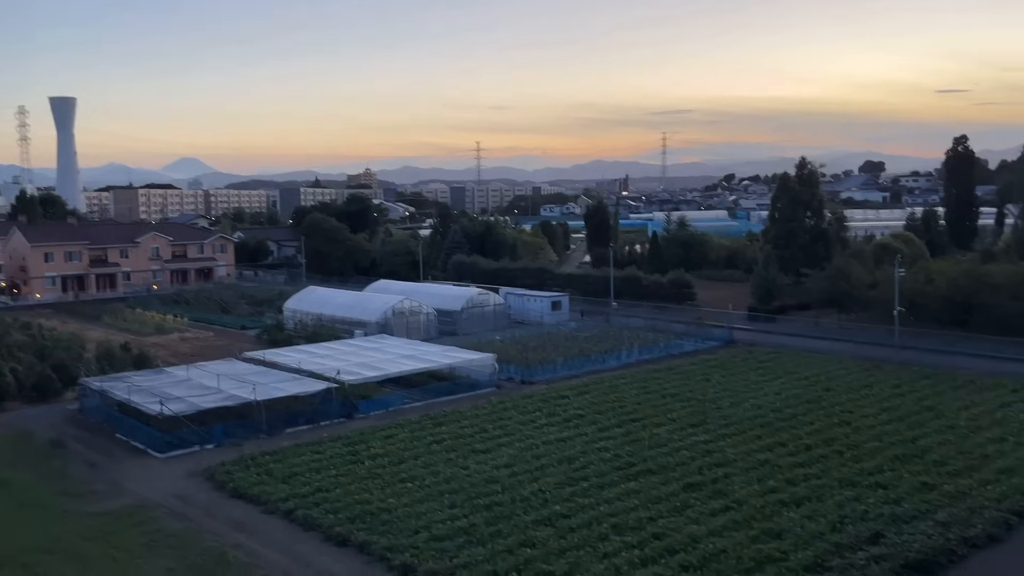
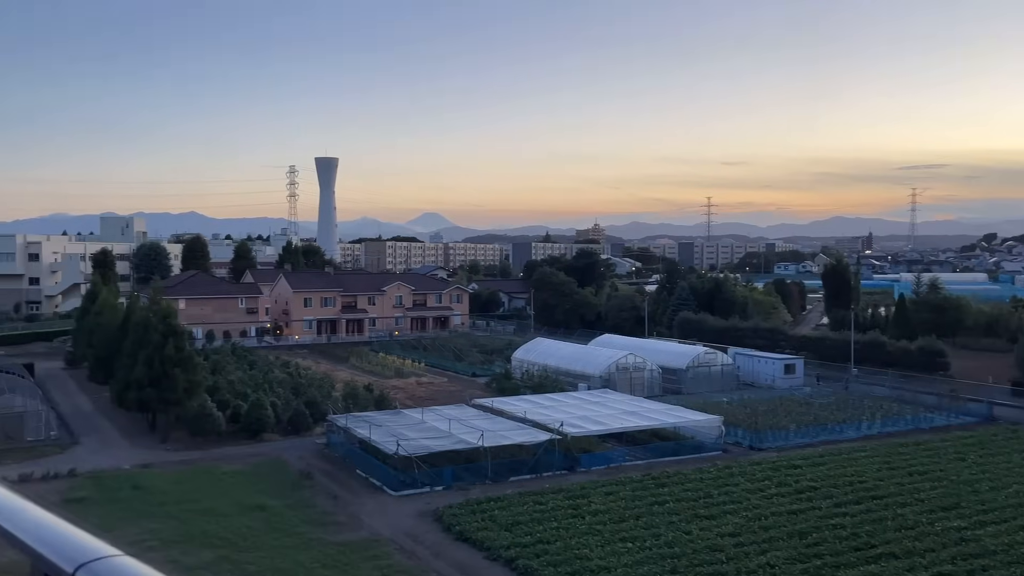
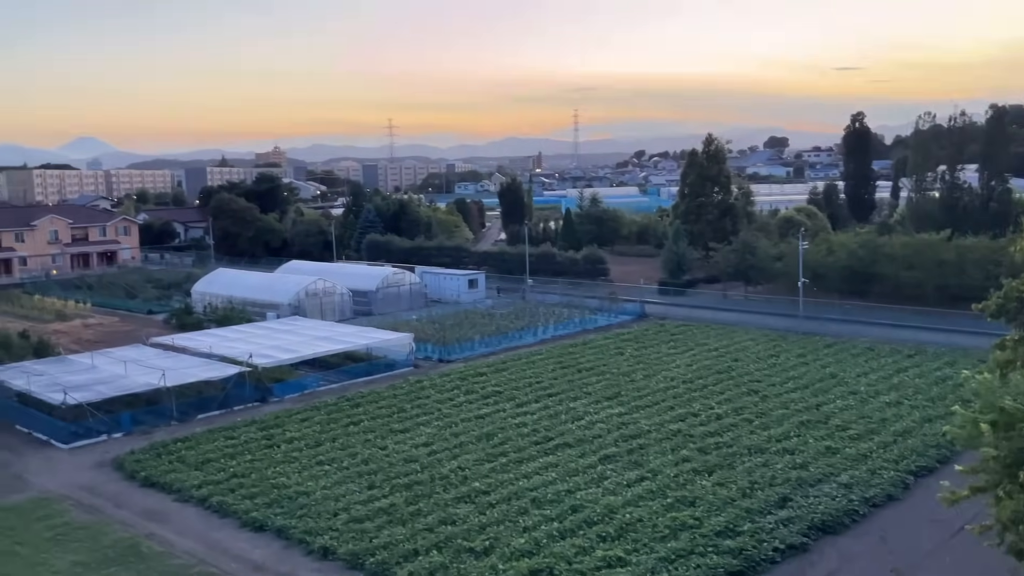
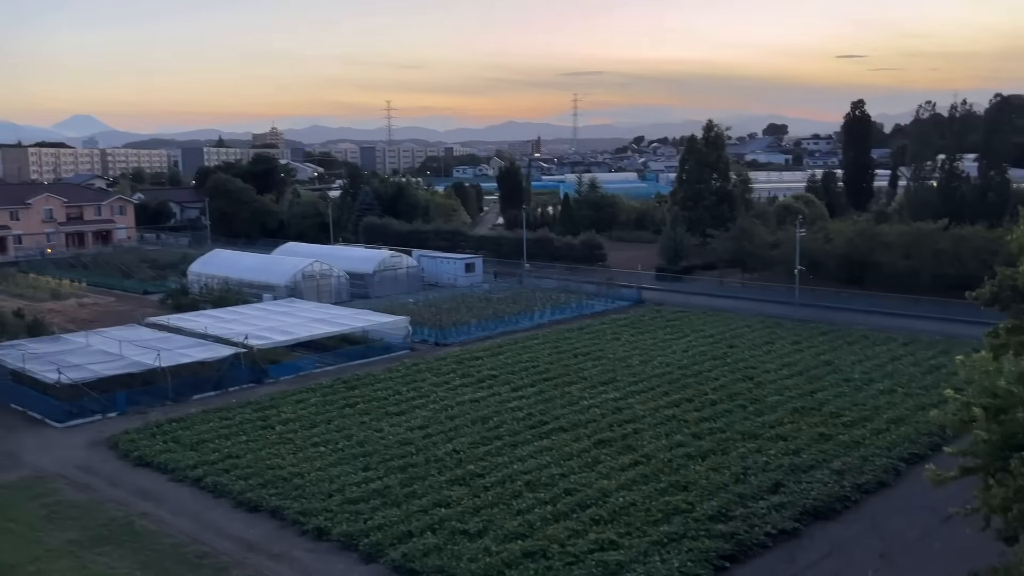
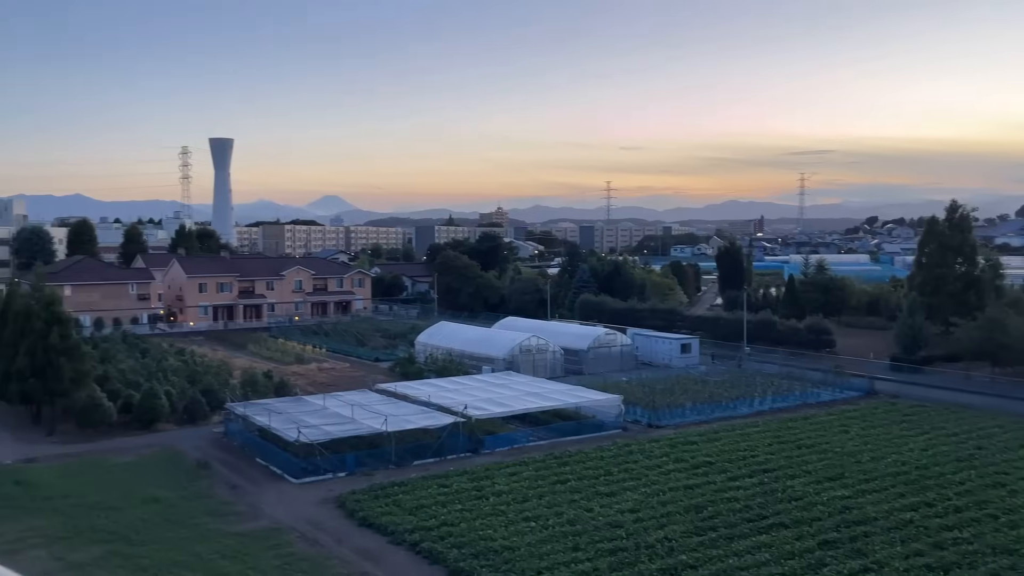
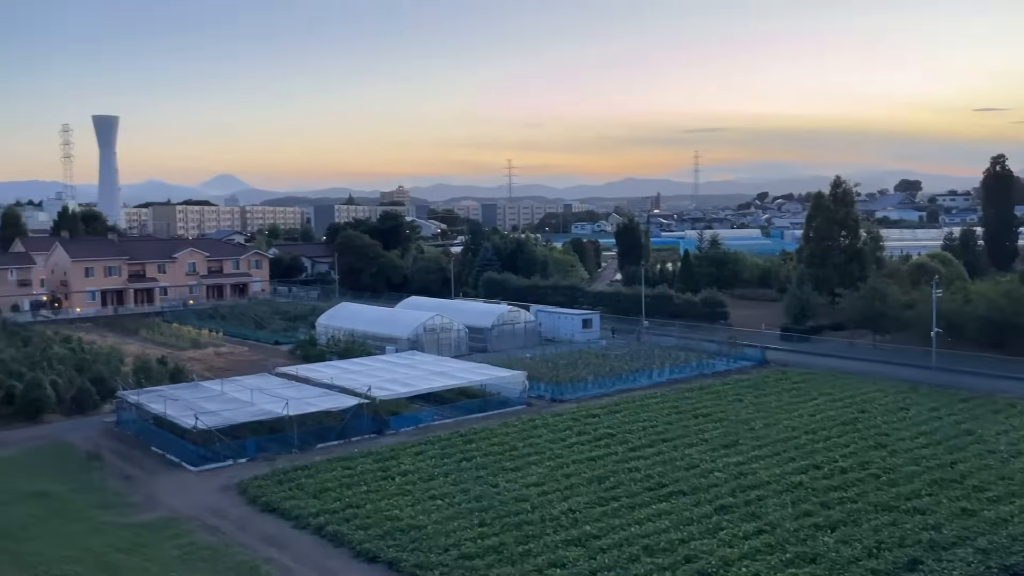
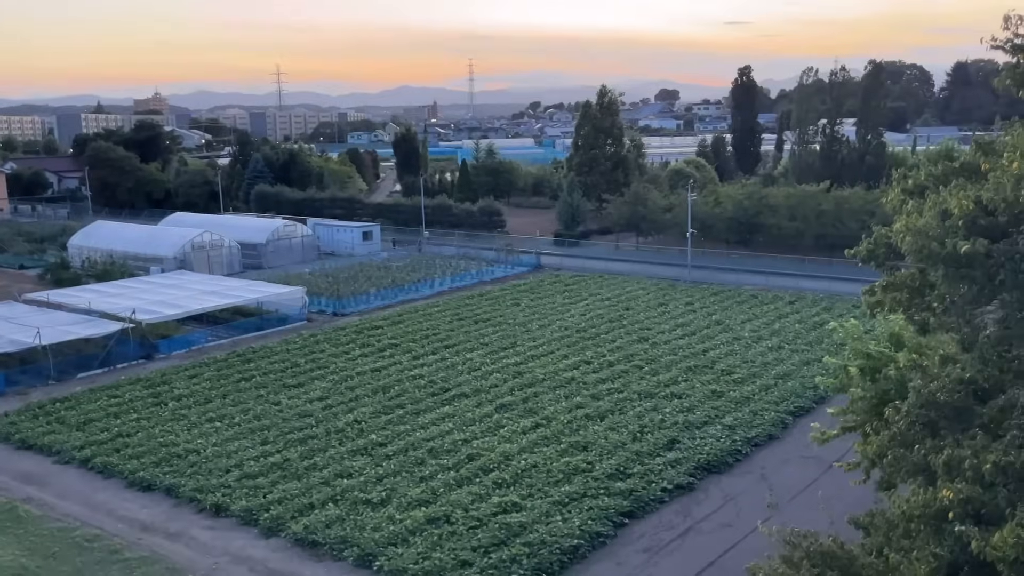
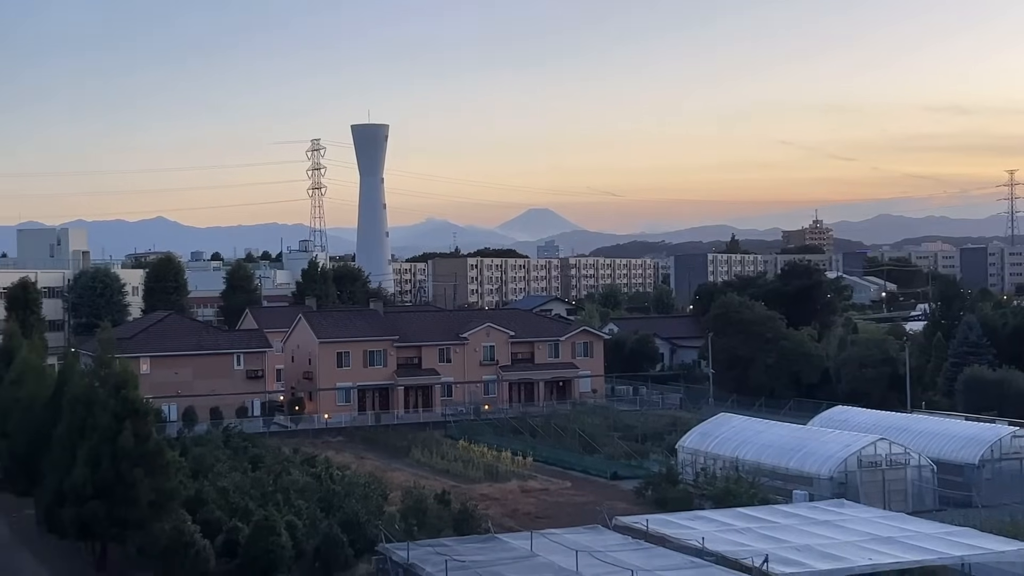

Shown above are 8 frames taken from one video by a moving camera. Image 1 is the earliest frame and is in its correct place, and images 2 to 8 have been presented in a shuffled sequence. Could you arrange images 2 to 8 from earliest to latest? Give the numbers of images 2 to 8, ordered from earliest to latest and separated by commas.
4, 7, 3, 6, 5, 2, 8
